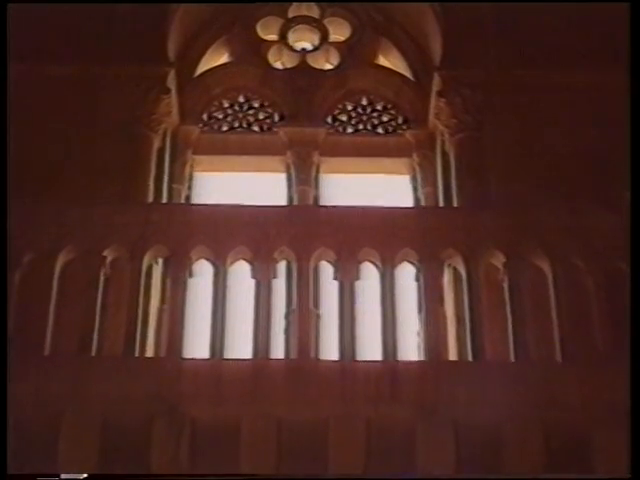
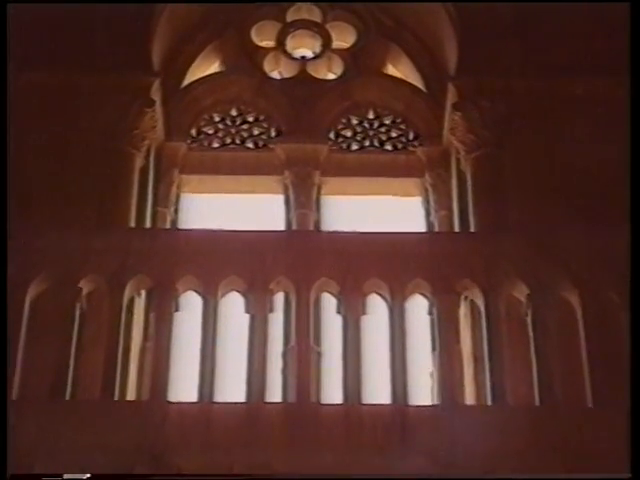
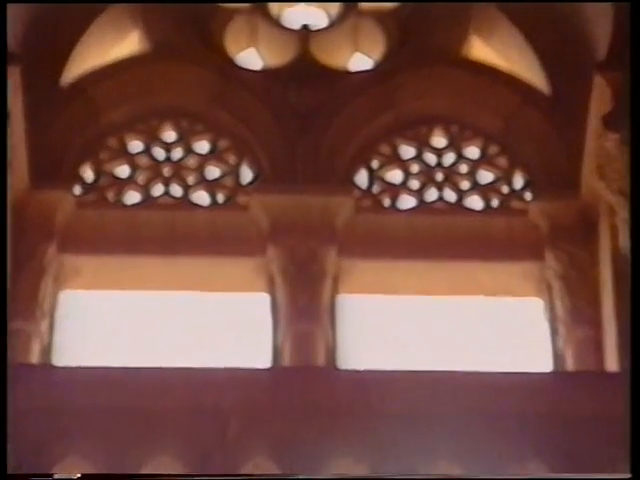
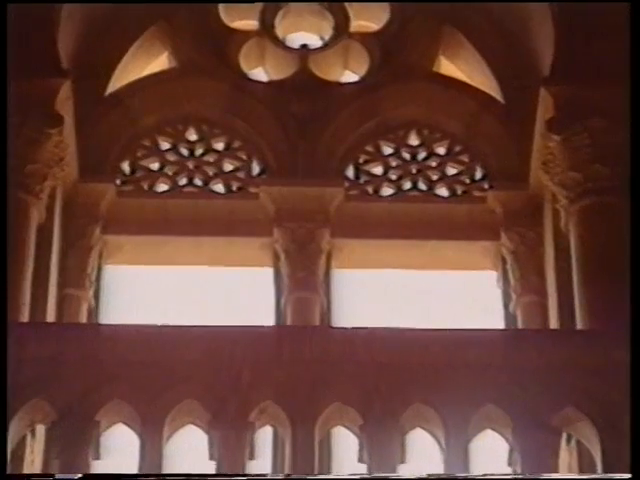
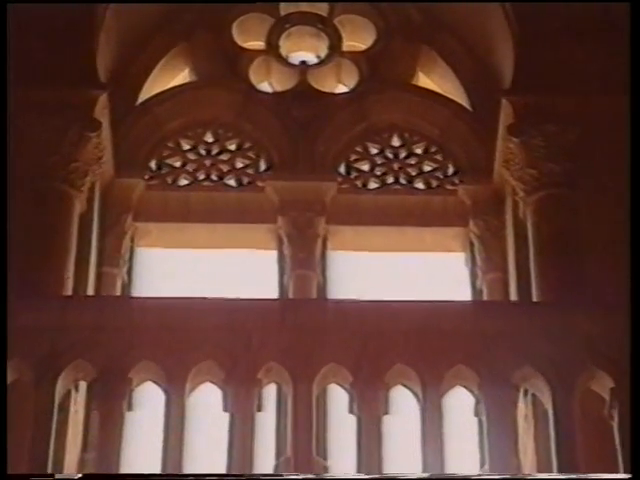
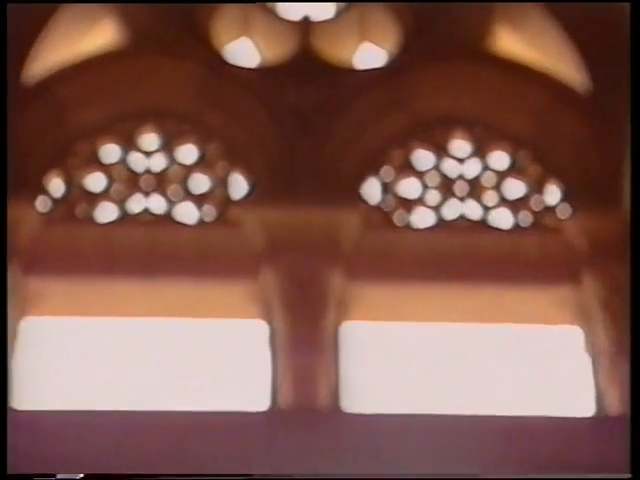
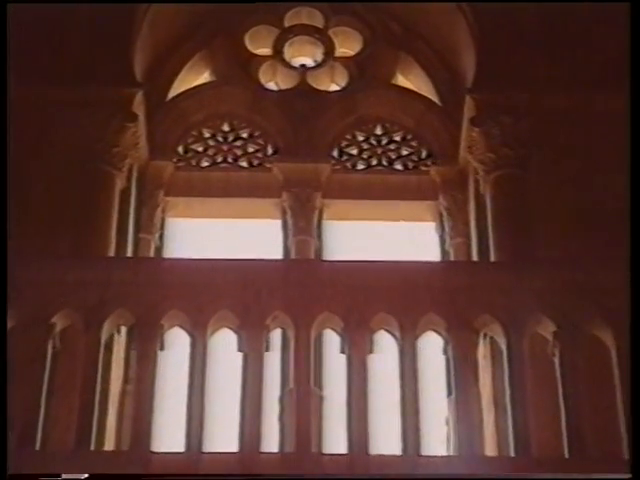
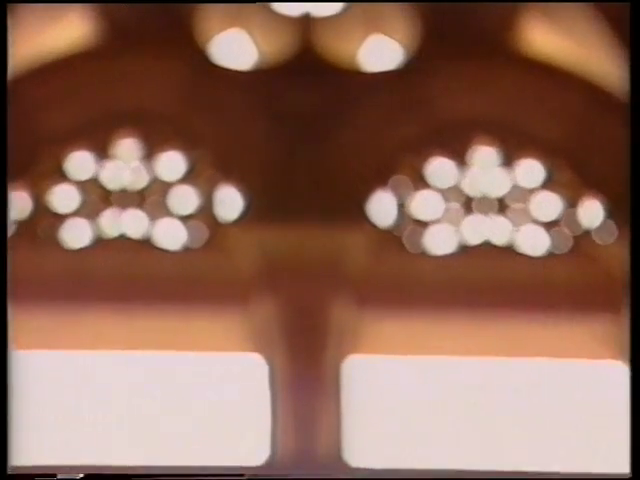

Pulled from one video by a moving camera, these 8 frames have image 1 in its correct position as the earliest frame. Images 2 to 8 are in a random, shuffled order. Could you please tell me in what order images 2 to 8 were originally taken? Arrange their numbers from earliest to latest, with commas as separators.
2, 7, 5, 4, 3, 6, 8
